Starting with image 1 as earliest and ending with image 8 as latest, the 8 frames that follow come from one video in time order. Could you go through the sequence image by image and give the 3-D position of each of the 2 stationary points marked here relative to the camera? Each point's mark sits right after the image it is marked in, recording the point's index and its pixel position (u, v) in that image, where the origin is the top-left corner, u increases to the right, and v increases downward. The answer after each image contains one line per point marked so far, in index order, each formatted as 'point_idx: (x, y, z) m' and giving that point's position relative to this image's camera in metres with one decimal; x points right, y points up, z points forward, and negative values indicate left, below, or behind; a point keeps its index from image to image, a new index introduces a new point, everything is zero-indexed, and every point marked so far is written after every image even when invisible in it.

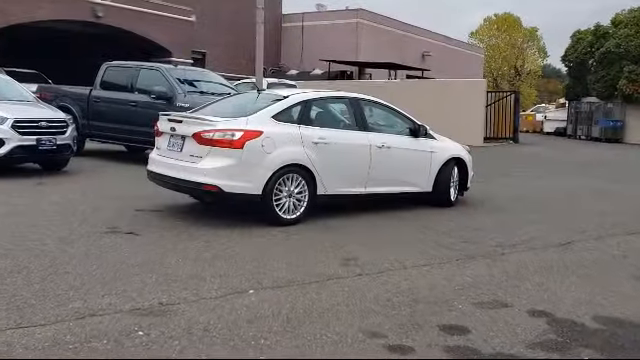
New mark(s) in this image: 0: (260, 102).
0: (-0.9, +1.2, +8.8) m
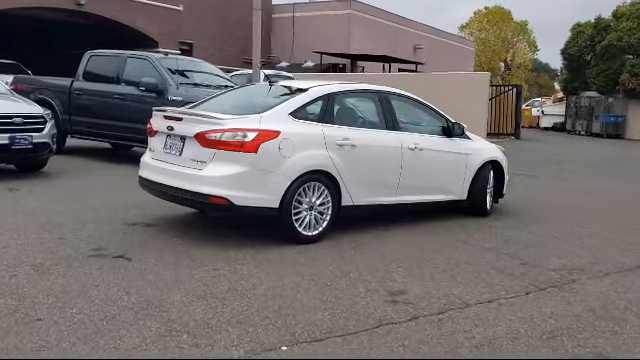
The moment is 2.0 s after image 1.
0: (-0.6, +1.1, +7.4) m
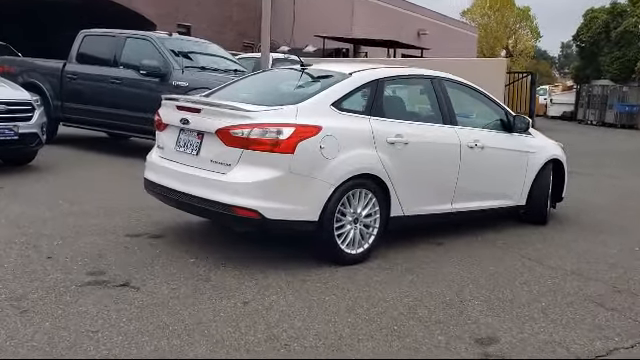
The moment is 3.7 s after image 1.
0: (-0.2, +1.0, +6.1) m
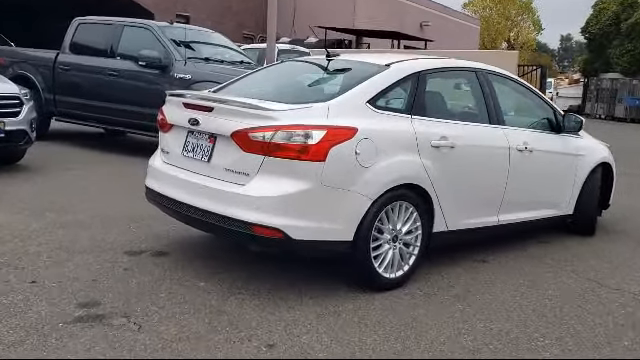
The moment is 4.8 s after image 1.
0: (+0.1, +0.9, +5.3) m
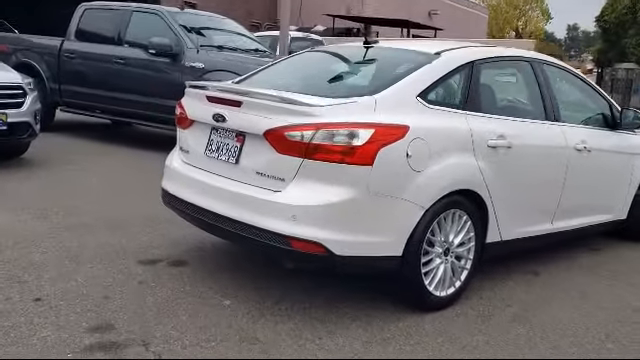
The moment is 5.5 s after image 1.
0: (+0.4, +0.9, +4.7) m
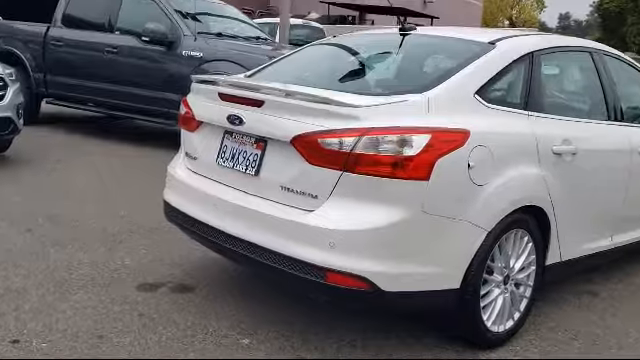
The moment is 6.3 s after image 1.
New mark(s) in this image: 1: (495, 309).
0: (+0.6, +0.8, +4.0) m
1: (+1.0, -0.8, +3.5) m
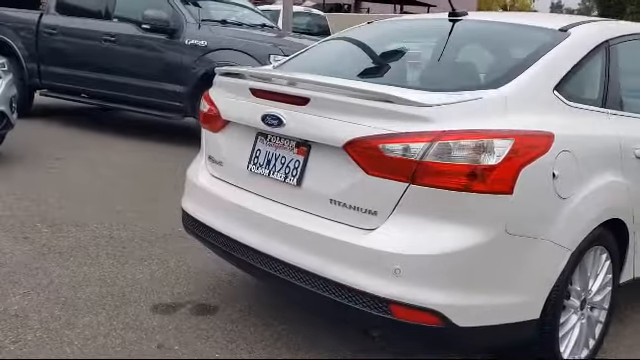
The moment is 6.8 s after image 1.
0: (+0.9, +0.8, +3.5) m
1: (+1.3, -0.8, +3.0) m
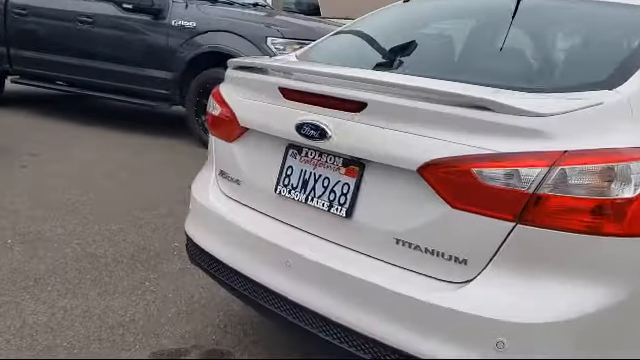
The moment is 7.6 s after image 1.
0: (+1.0, +0.7, +2.8) m
1: (+1.5, -0.9, +2.4) m
